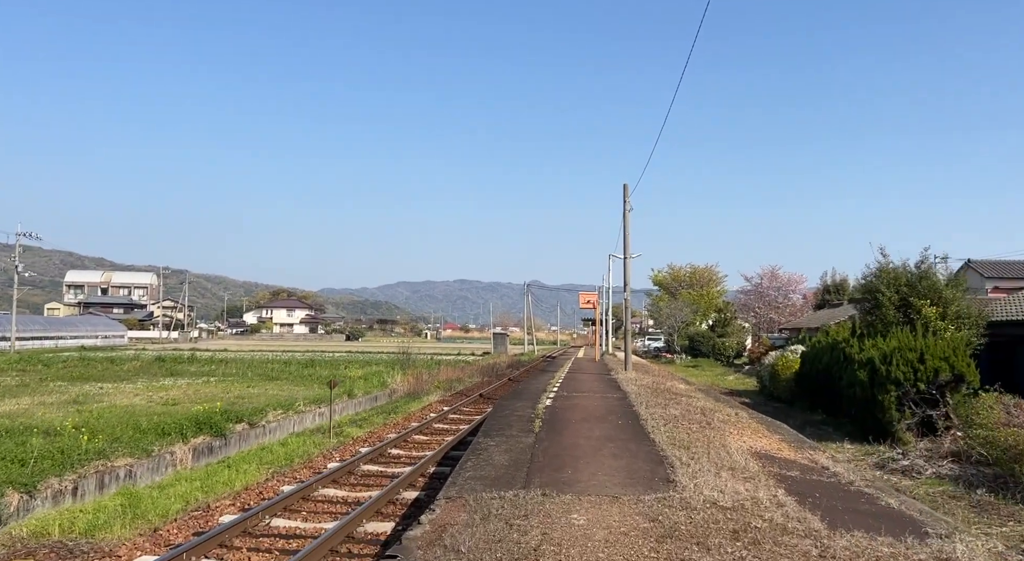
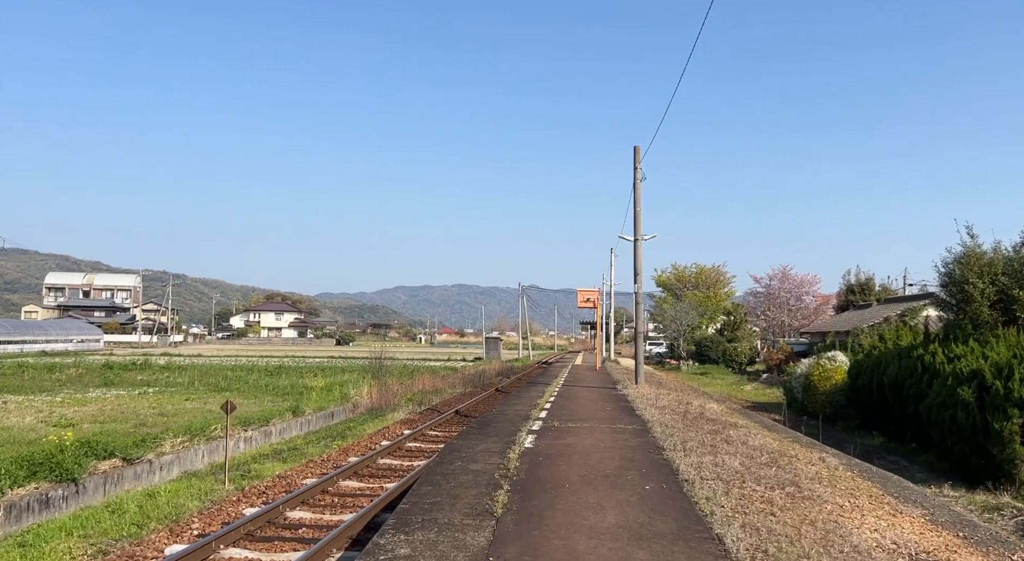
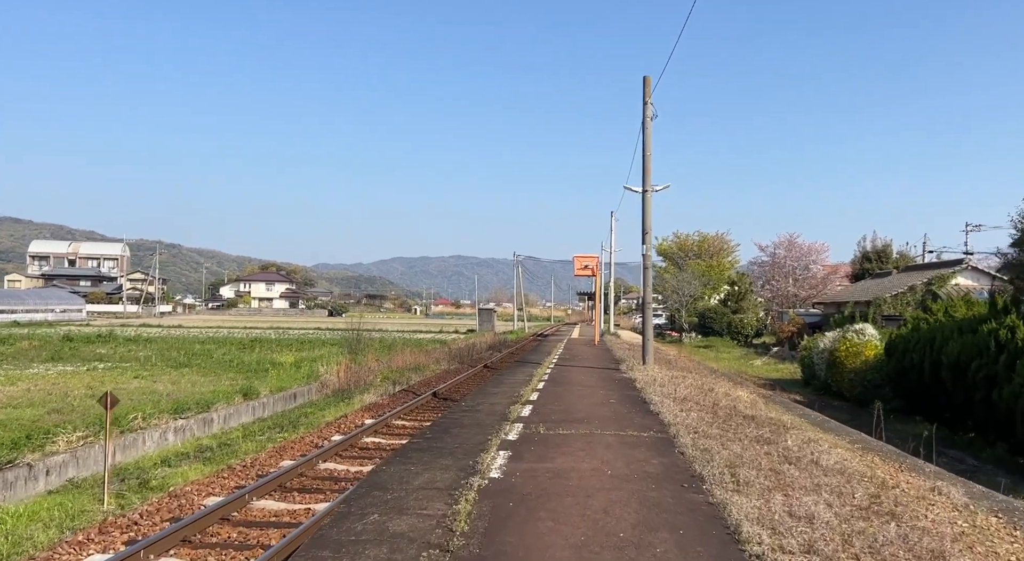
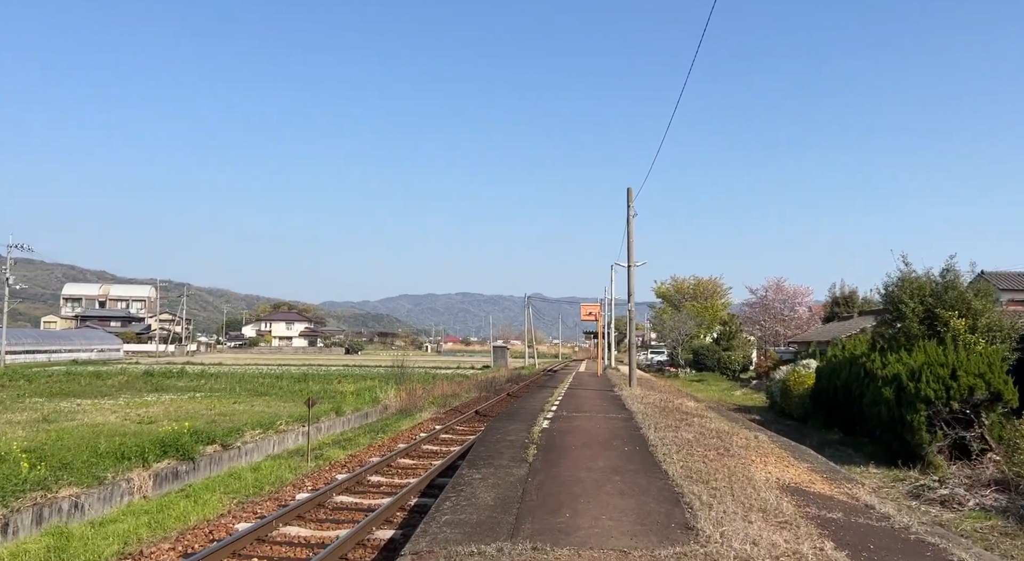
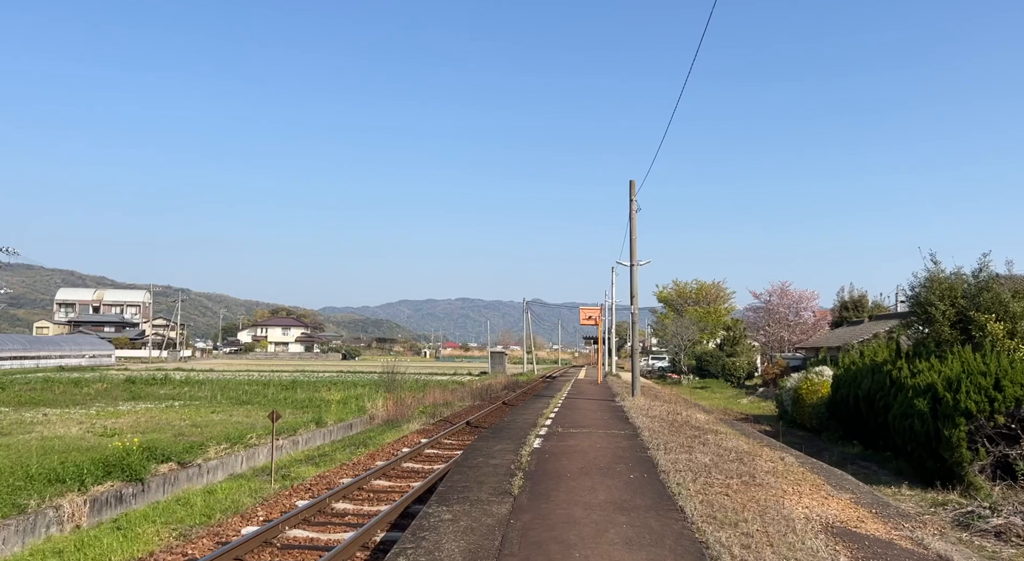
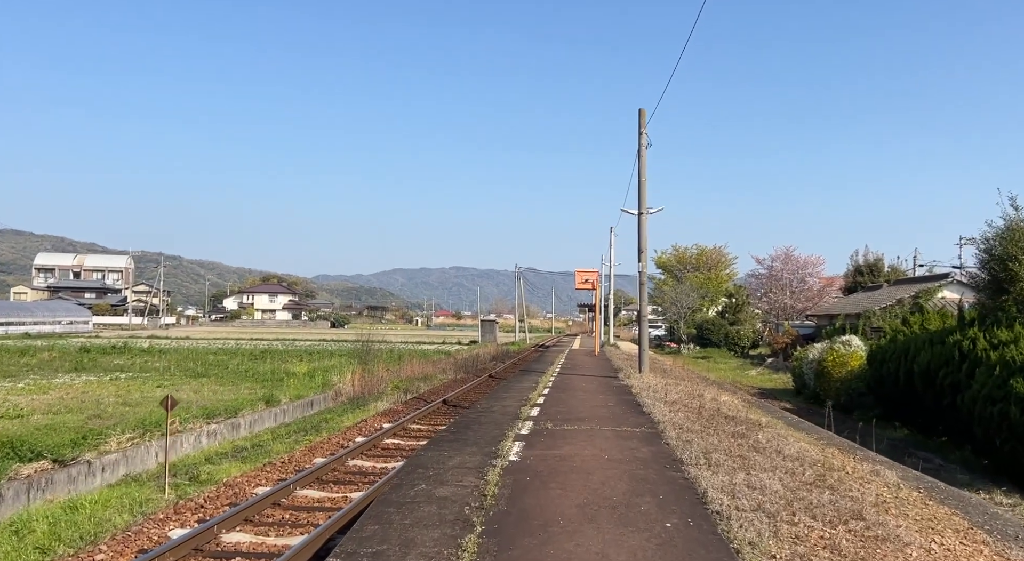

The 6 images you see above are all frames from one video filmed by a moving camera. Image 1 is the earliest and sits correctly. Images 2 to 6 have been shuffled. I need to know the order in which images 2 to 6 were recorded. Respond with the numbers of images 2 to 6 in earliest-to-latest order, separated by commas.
4, 5, 2, 6, 3
